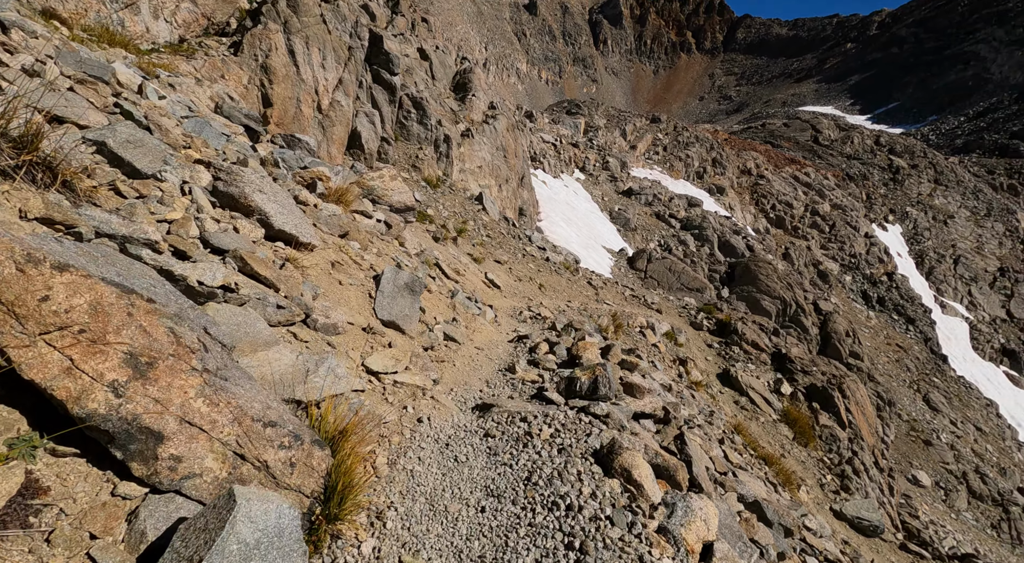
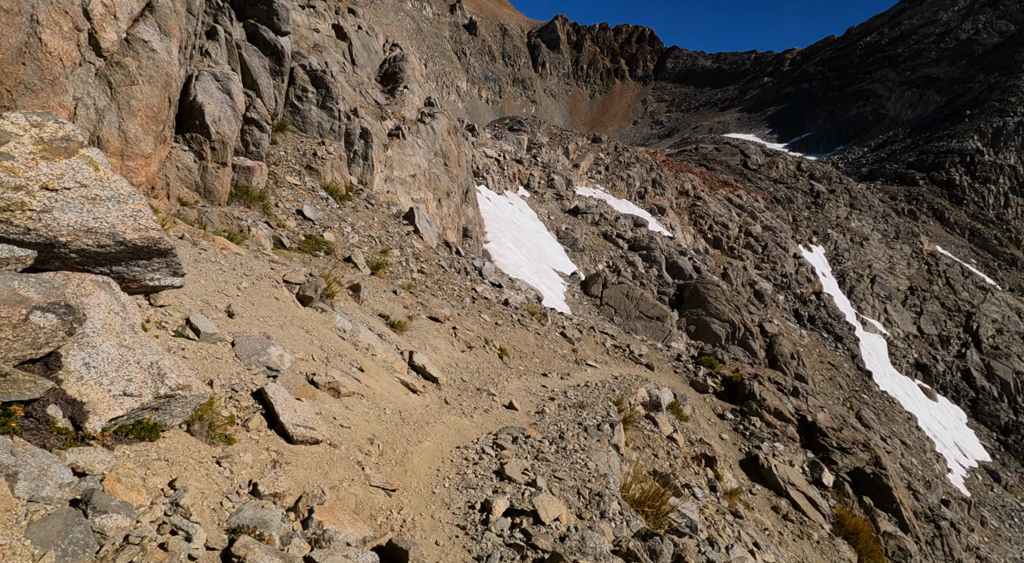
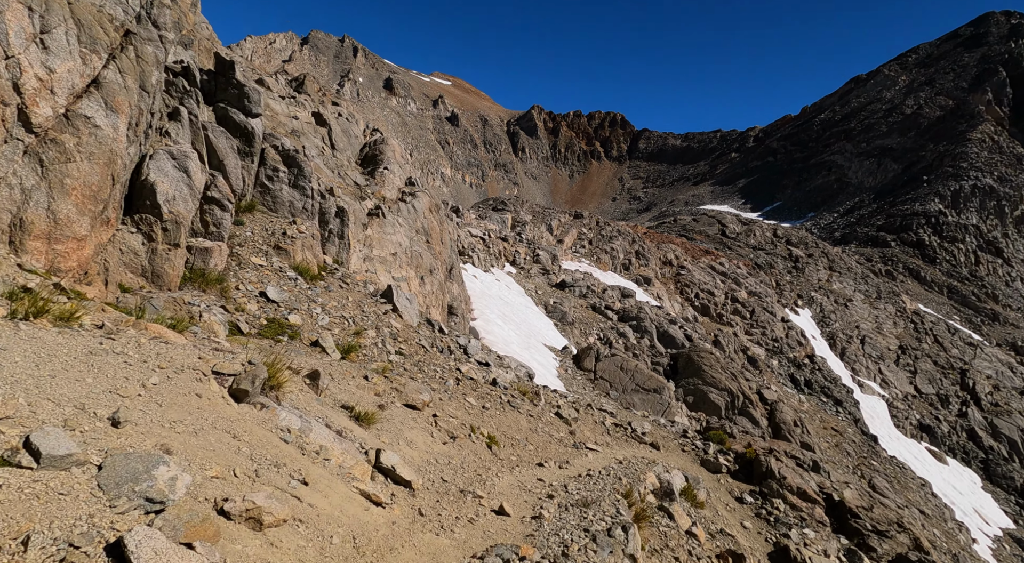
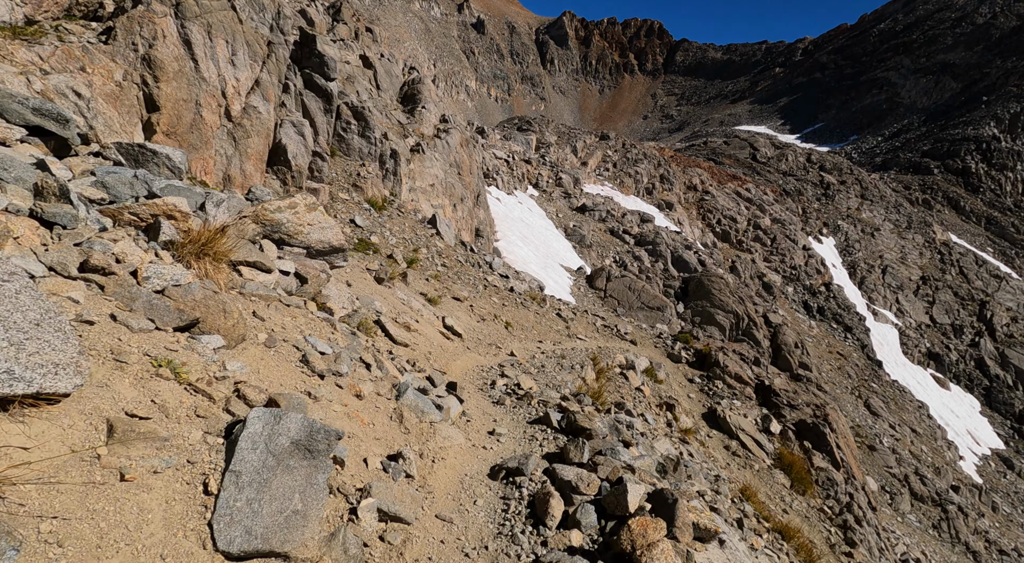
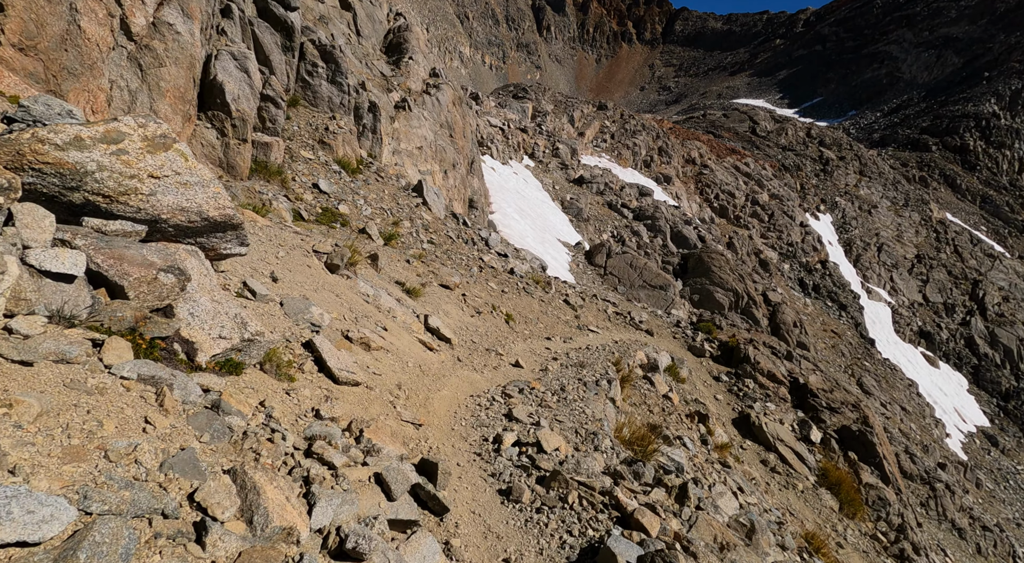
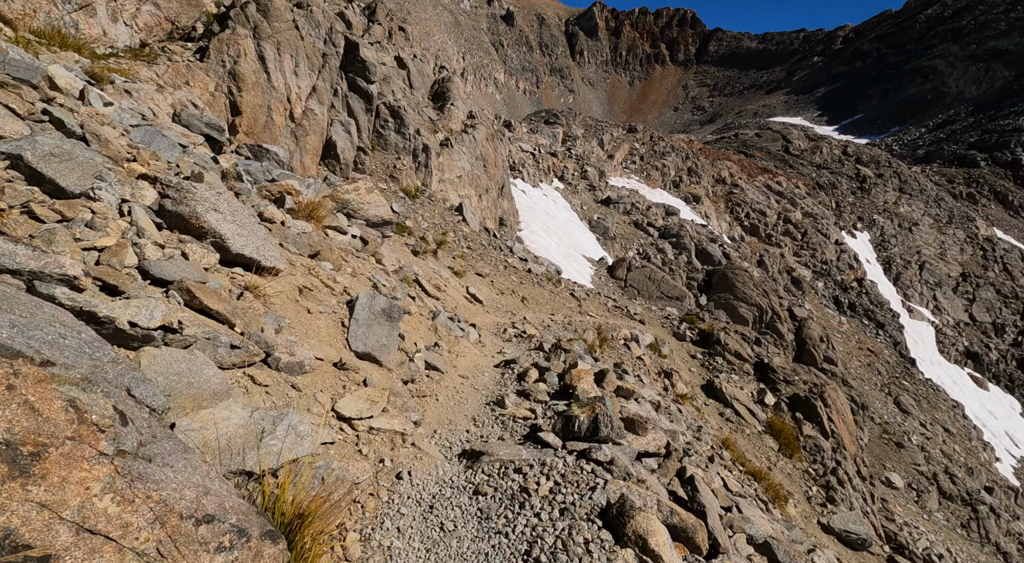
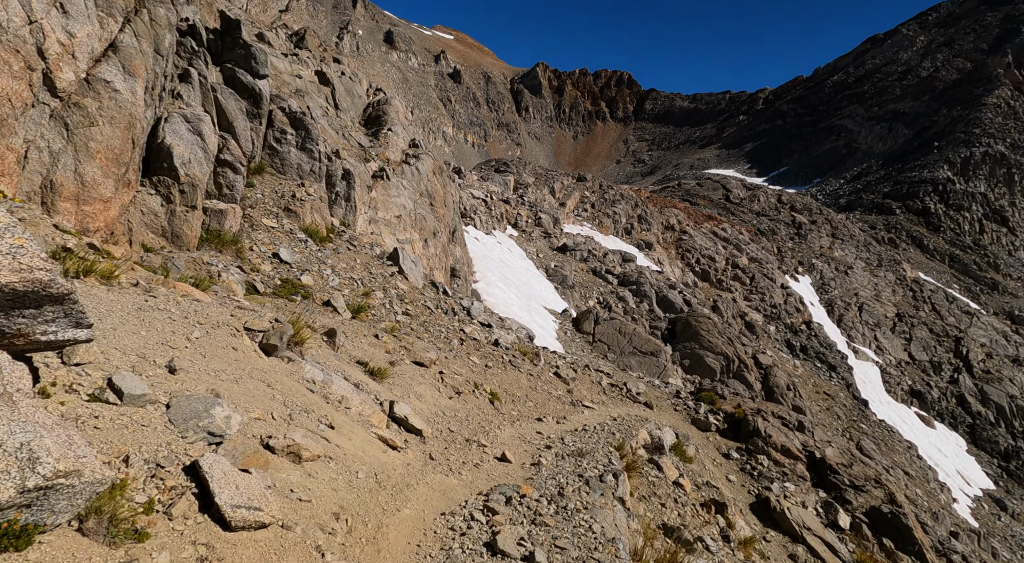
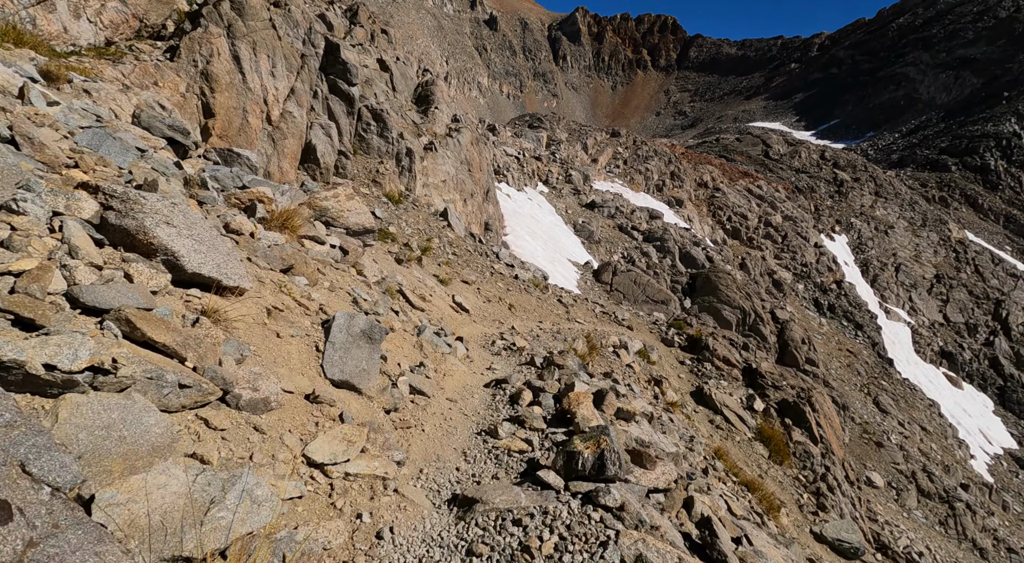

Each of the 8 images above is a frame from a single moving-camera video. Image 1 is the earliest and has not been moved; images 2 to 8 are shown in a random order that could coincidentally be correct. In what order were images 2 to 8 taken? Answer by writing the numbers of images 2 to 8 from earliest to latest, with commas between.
6, 8, 4, 5, 2, 7, 3
